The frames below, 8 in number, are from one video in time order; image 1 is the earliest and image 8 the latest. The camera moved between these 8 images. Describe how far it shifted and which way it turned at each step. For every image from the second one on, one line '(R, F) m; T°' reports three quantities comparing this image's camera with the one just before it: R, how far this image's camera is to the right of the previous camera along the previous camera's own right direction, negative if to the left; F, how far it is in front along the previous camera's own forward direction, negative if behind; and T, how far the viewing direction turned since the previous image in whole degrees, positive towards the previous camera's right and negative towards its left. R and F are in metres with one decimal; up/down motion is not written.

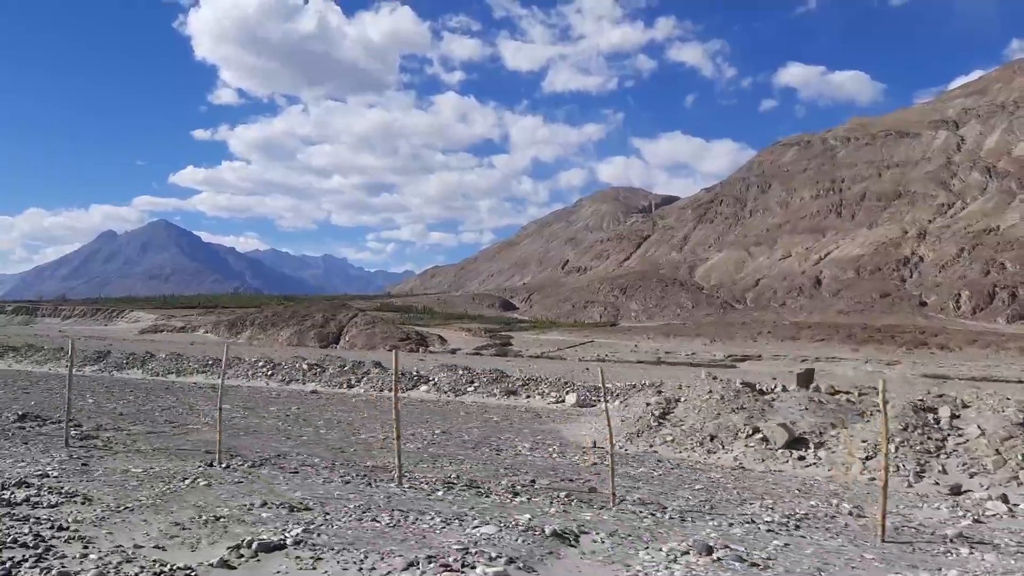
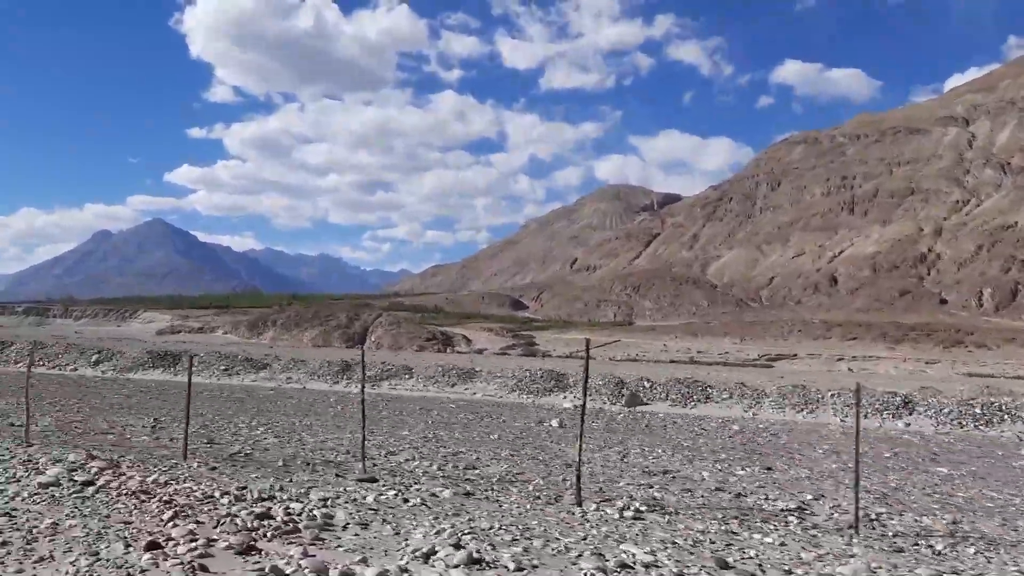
(-3.7, +1.9) m; +1°
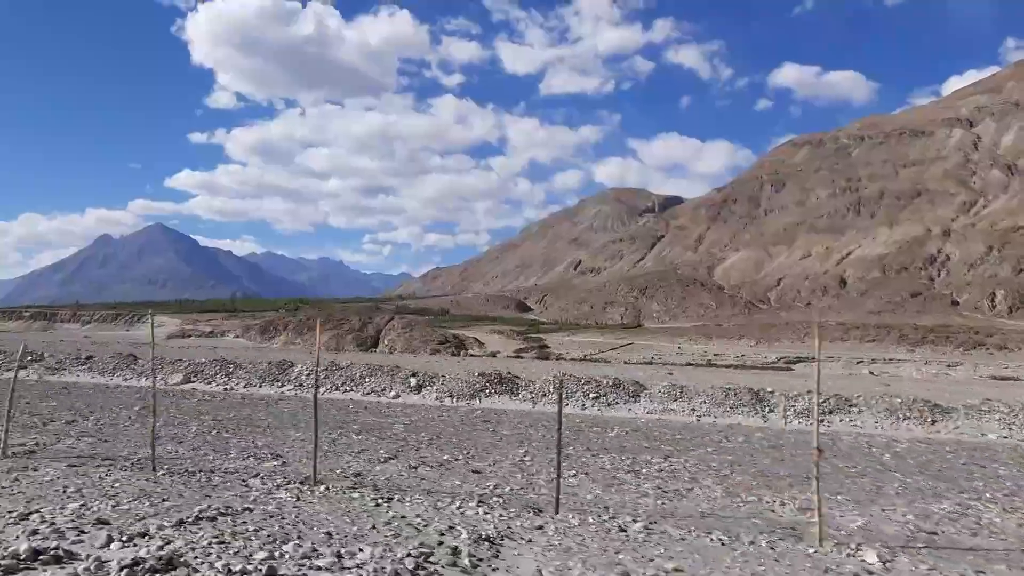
(-1.8, +1.0) m; 0°
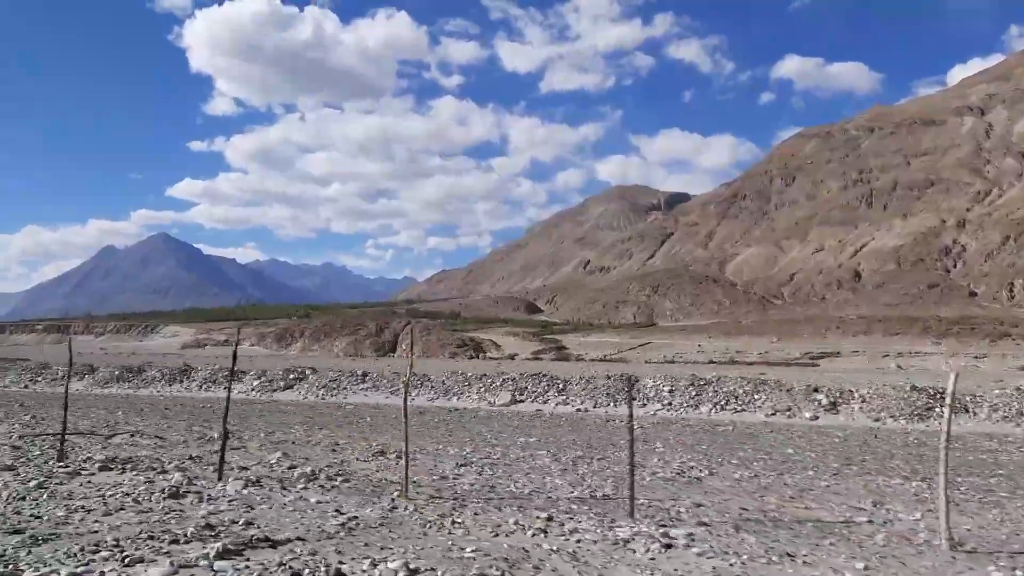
(-1.4, +0.9) m; 0°
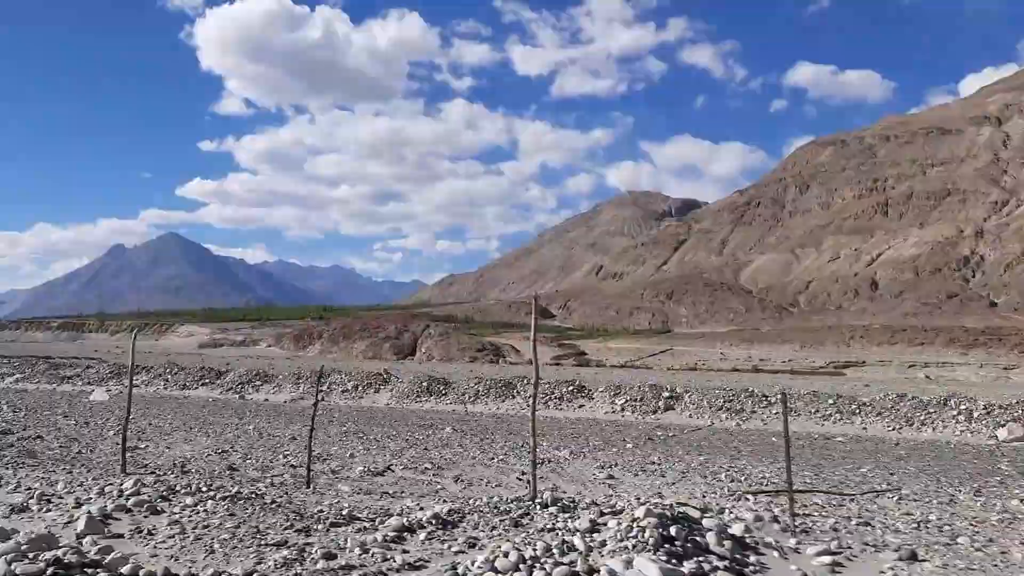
(-1.6, +0.8) m; 0°
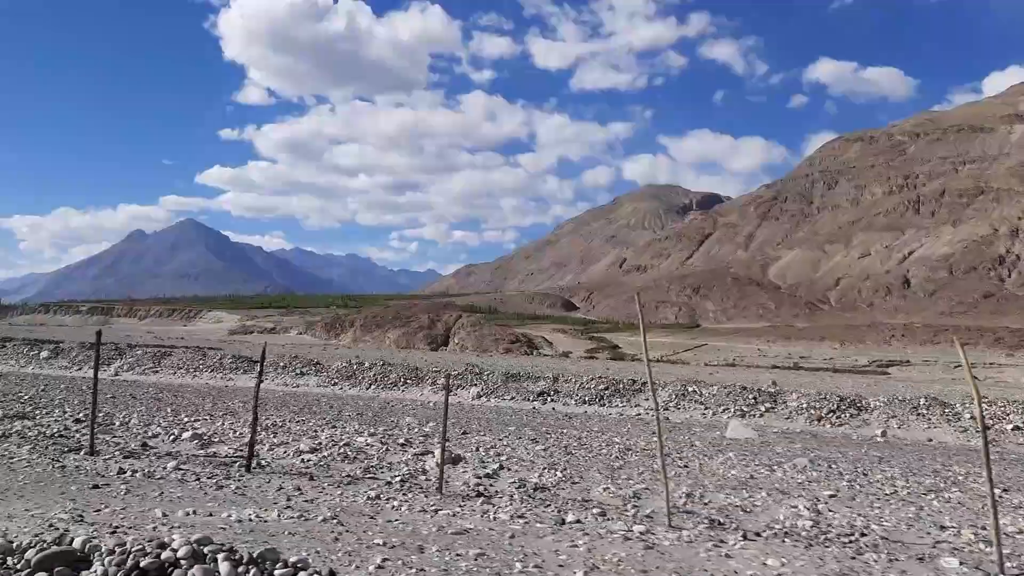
(-2.1, +1.4) m; -1°
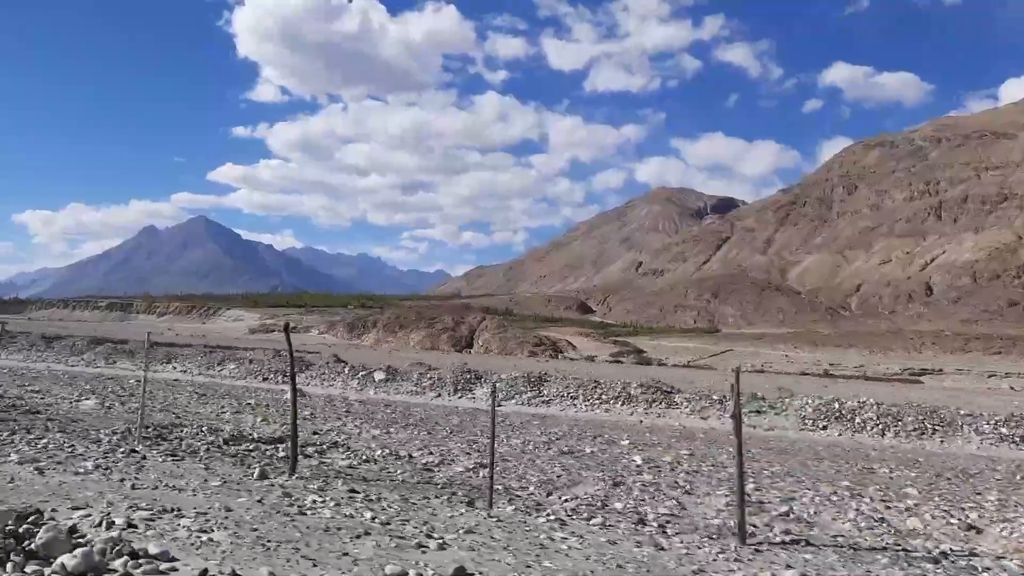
(-1.7, +1.1) m; 0°
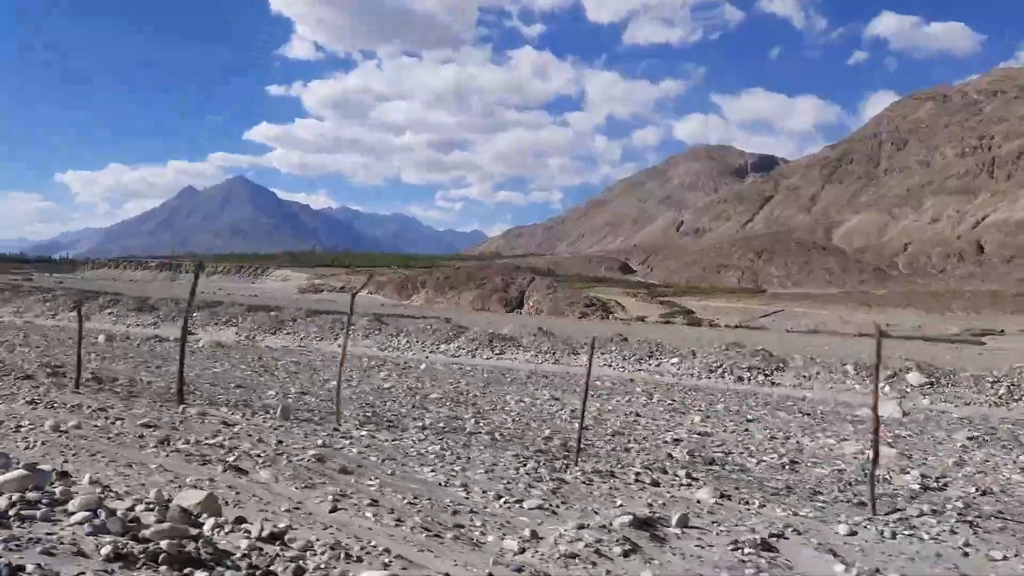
(-1.7, +0.5) m; -2°
